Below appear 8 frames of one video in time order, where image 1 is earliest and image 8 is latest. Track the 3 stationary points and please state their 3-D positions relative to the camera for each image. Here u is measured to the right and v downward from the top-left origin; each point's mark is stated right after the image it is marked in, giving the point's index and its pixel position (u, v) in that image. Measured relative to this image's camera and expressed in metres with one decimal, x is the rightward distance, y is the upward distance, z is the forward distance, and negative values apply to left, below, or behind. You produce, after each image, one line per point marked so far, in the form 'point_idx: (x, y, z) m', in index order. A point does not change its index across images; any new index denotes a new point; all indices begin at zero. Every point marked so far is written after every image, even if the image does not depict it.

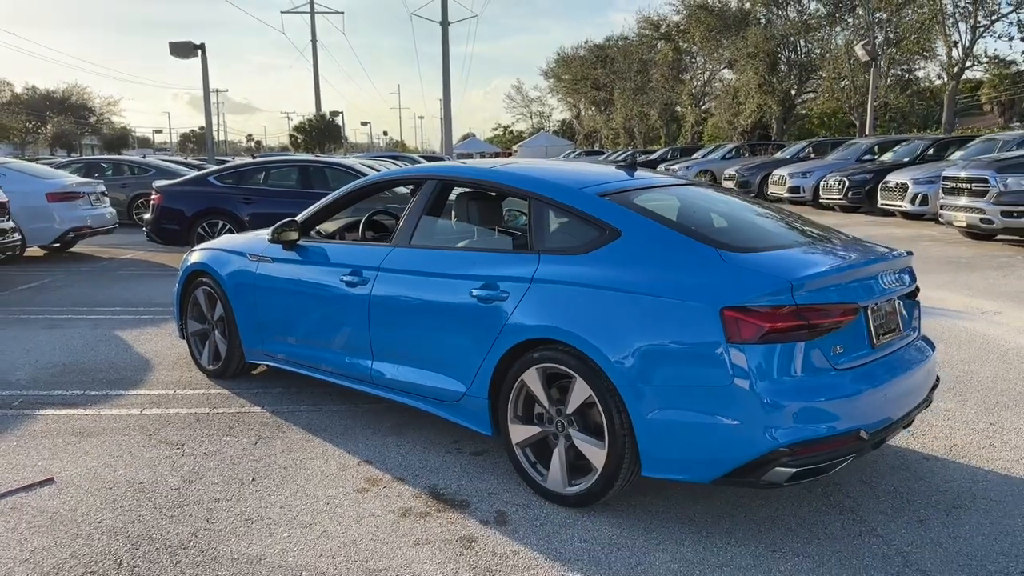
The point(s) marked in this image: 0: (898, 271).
0: (+1.7, +0.1, +3.6) m
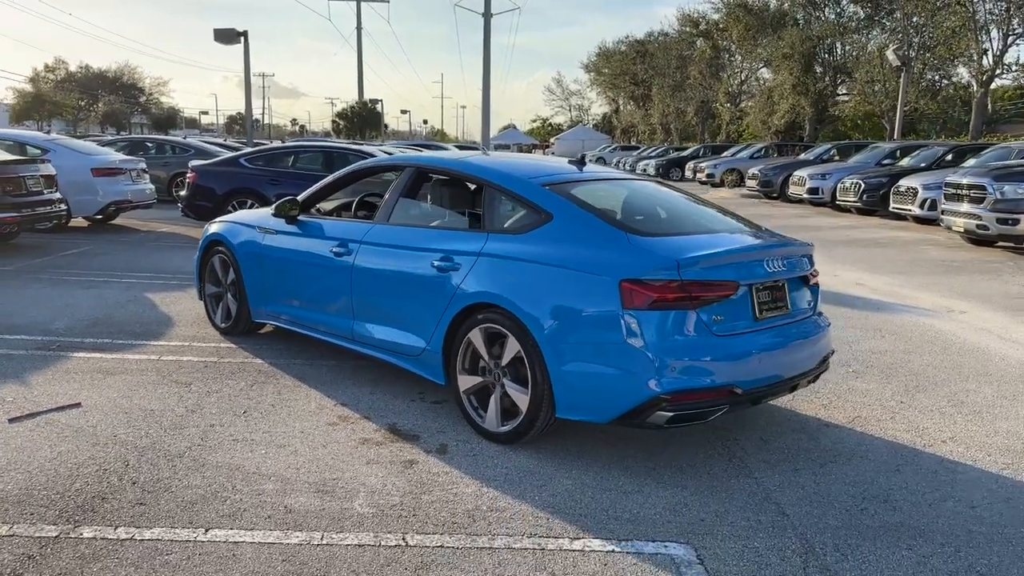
0: (+1.4, +0.2, +4.2) m
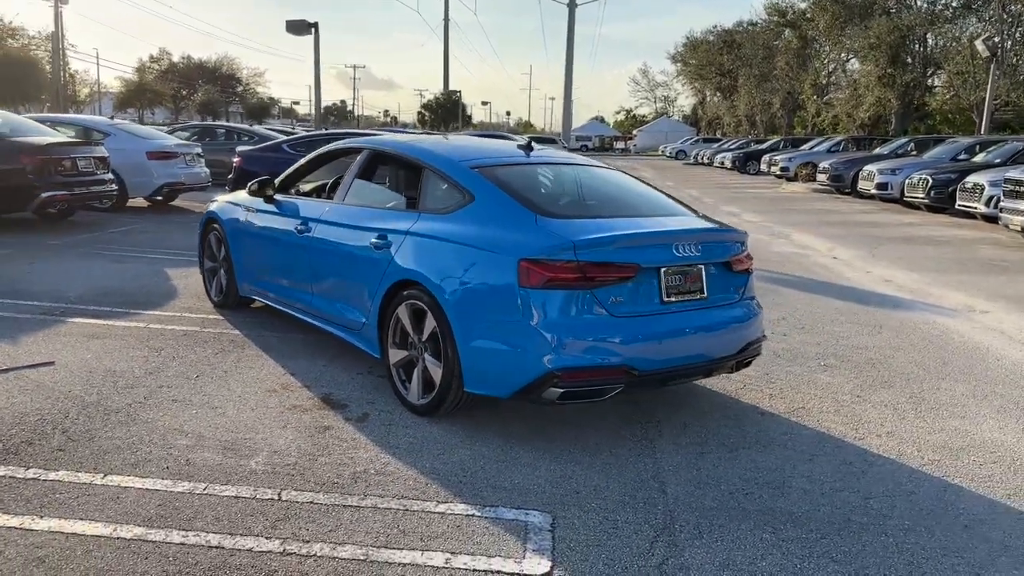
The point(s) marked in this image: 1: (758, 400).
0: (+1.0, +0.2, +4.3) m
1: (+1.5, -0.7, +5.0) m
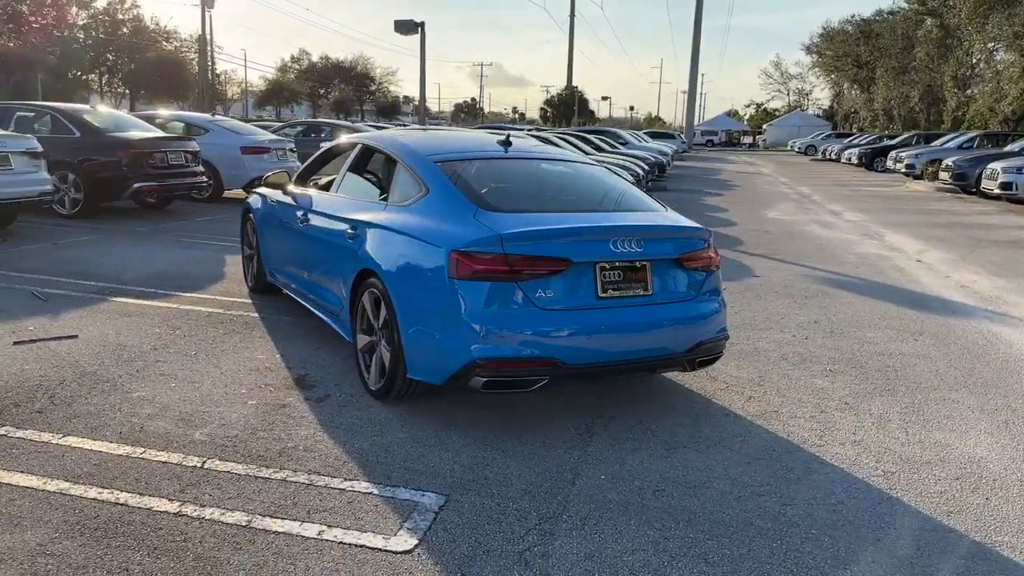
0: (+0.8, +0.2, +4.2) m
1: (+1.3, -0.7, +4.9) m
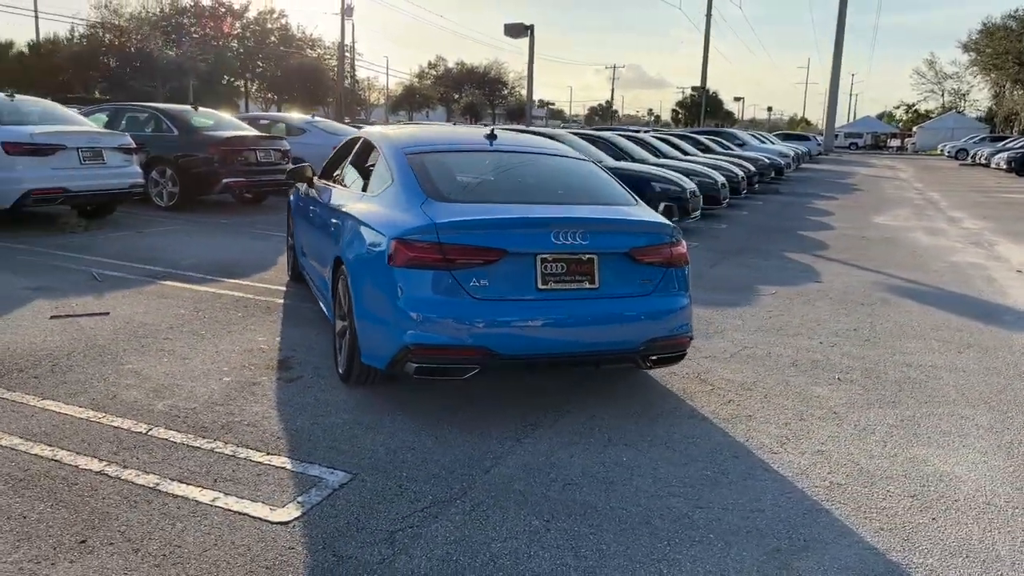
0: (+0.5, +0.3, +4.1) m
1: (+1.1, -0.7, +4.7) m
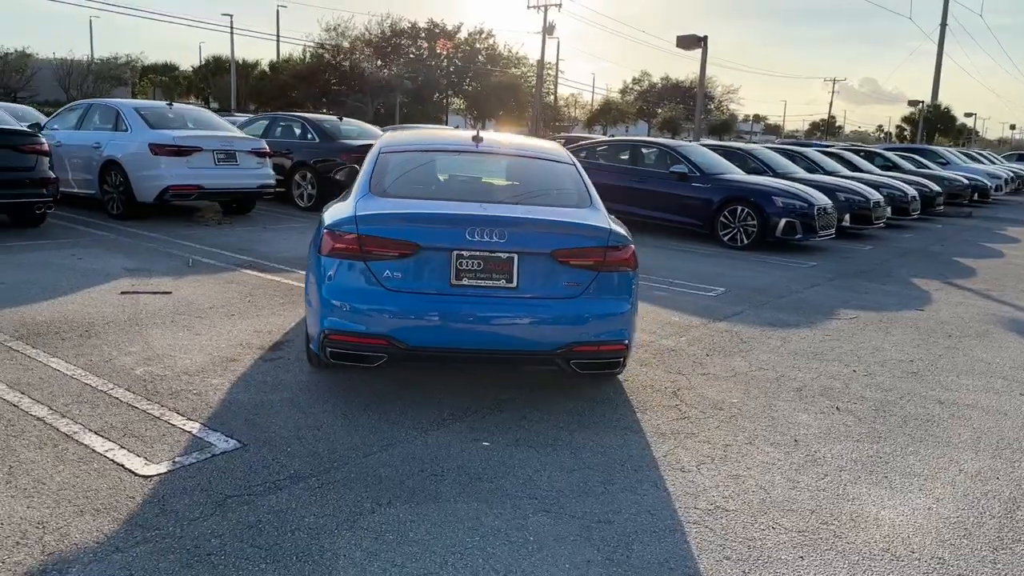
0: (+0.1, +0.3, +4.1) m
1: (+0.8, -0.7, +4.5) m
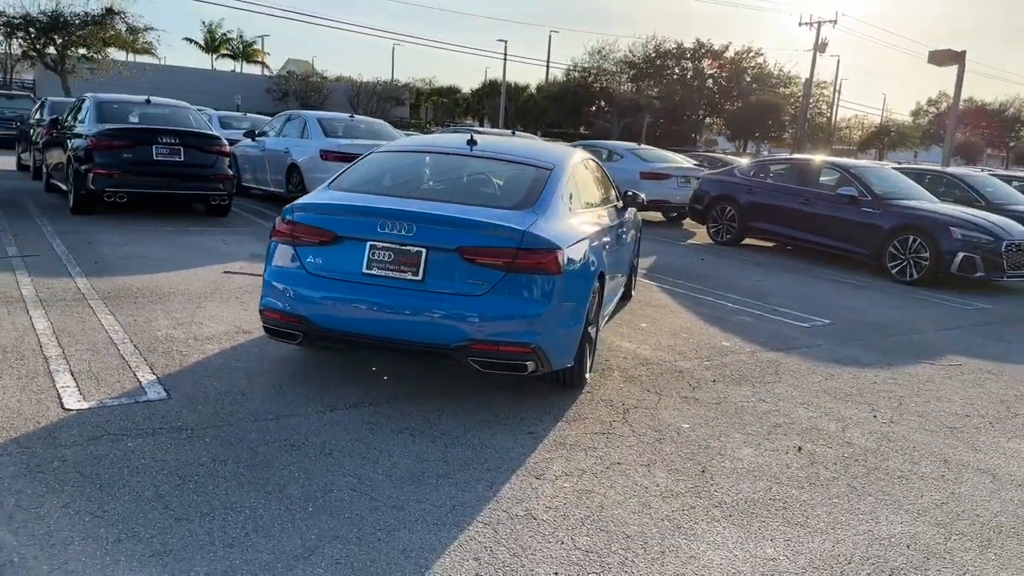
0: (-0.3, +0.3, +4.2) m
1: (+0.3, -0.7, +4.4) m
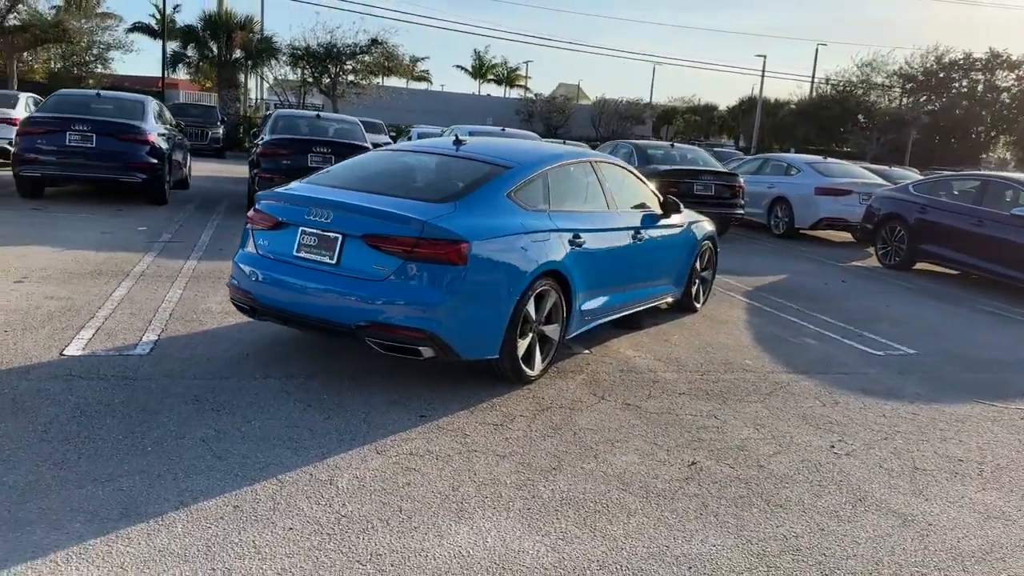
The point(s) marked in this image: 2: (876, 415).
0: (-0.8, +0.4, +4.5) m
1: (-0.2, -0.7, +4.5) m
2: (+2.2, -0.8, +5.0) m
